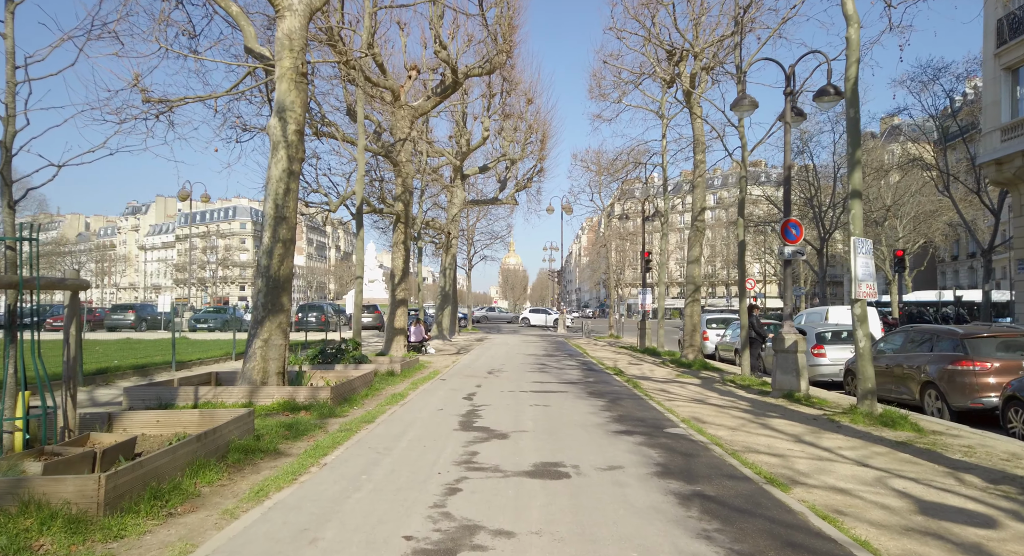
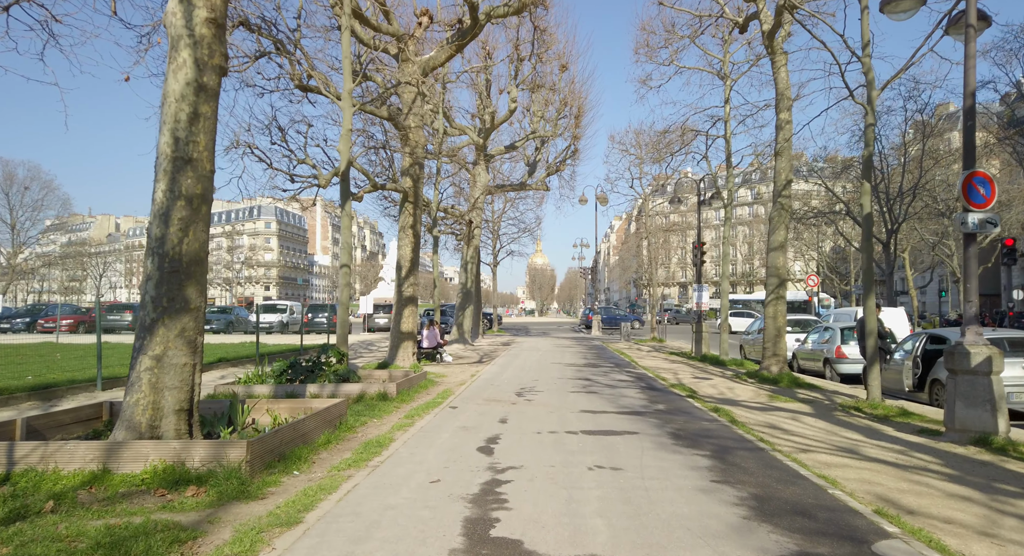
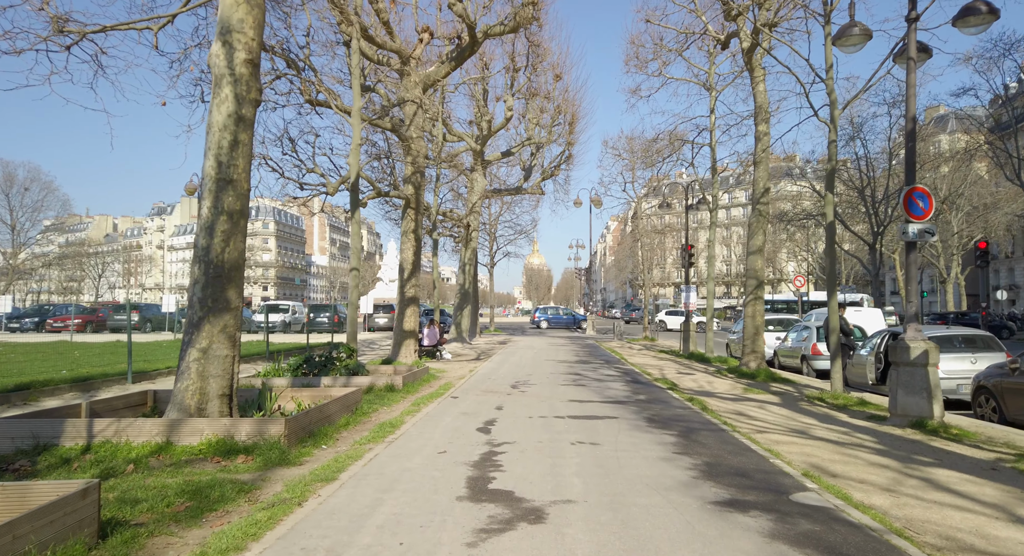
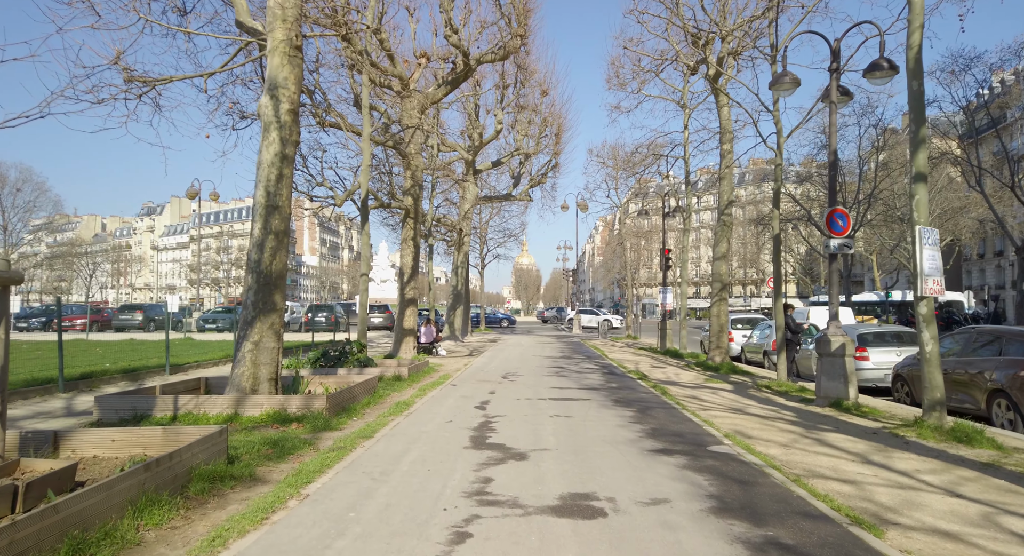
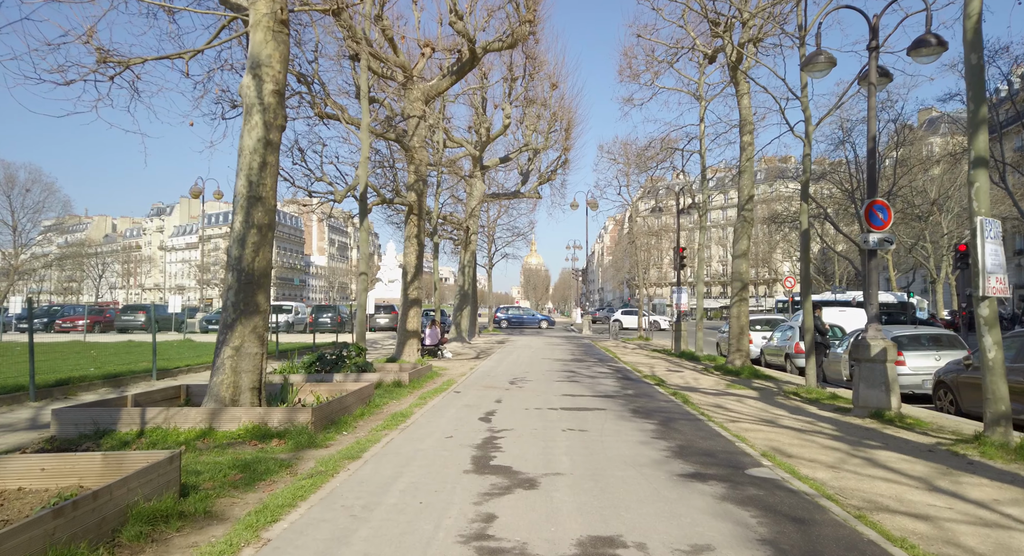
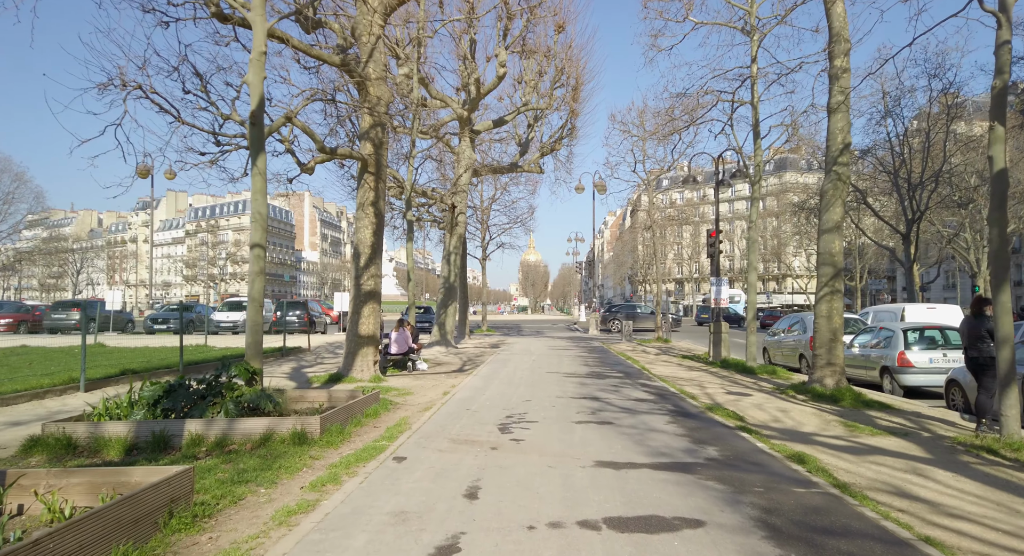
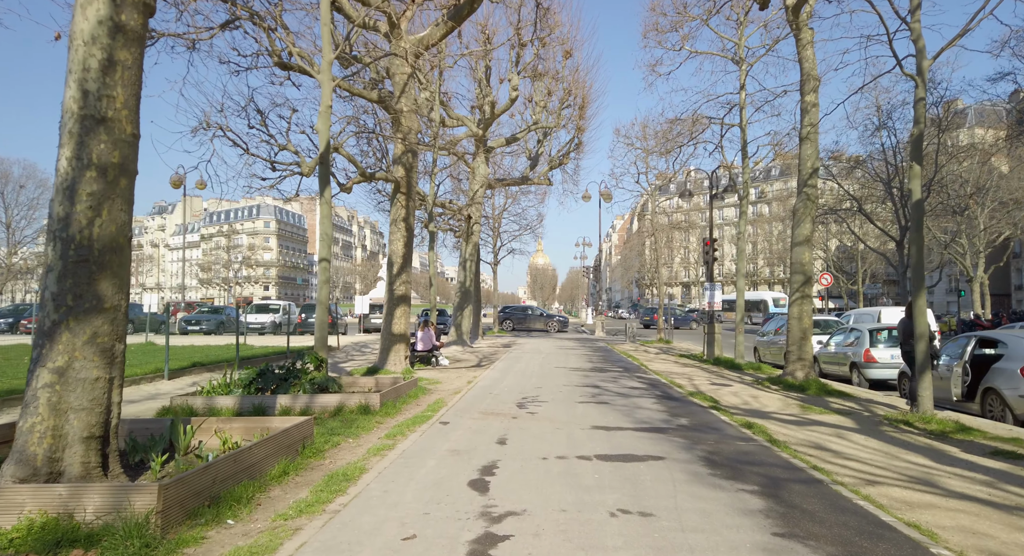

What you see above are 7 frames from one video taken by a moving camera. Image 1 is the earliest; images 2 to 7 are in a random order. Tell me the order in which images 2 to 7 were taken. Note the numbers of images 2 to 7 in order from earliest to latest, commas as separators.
4, 5, 3, 2, 7, 6
